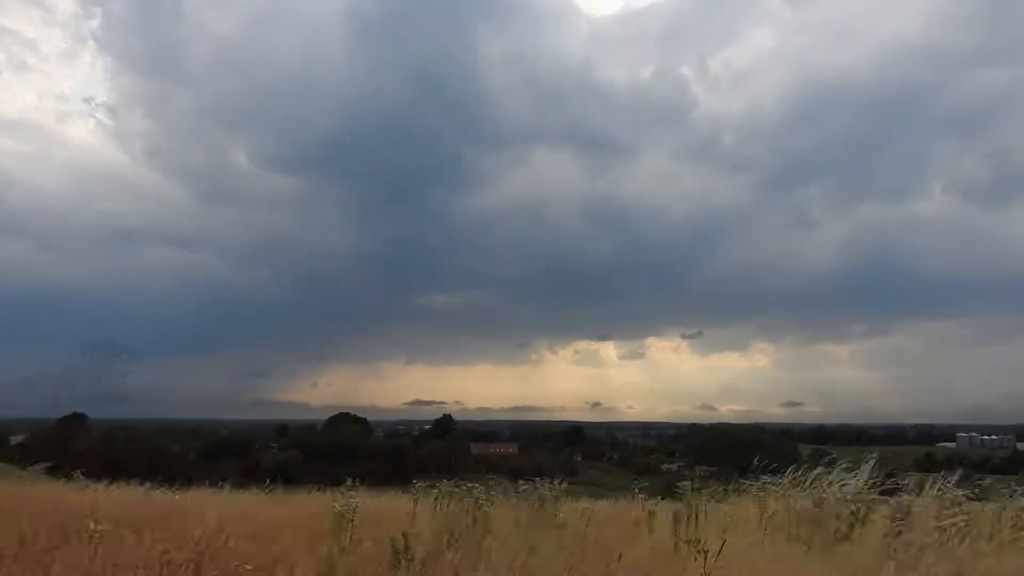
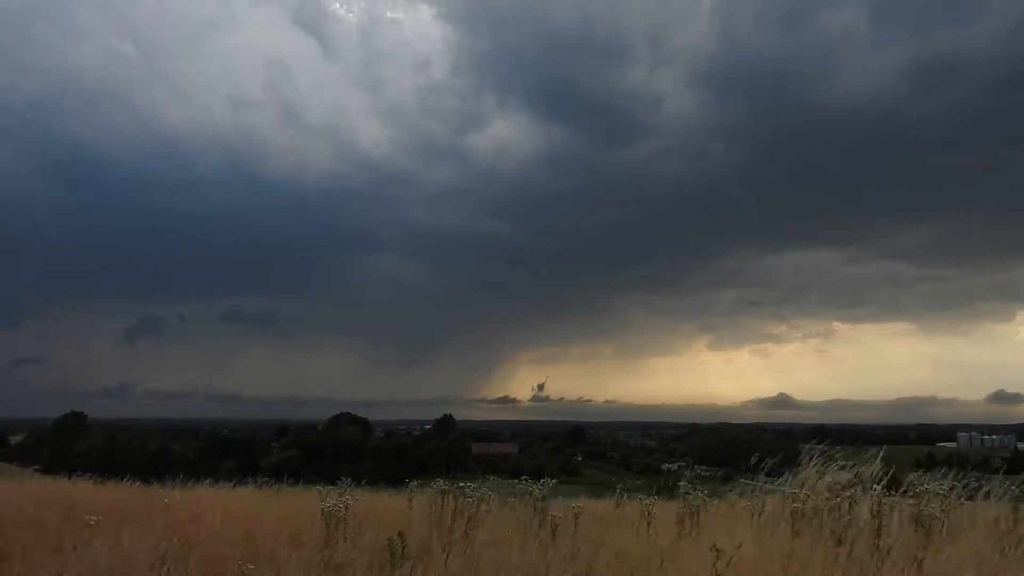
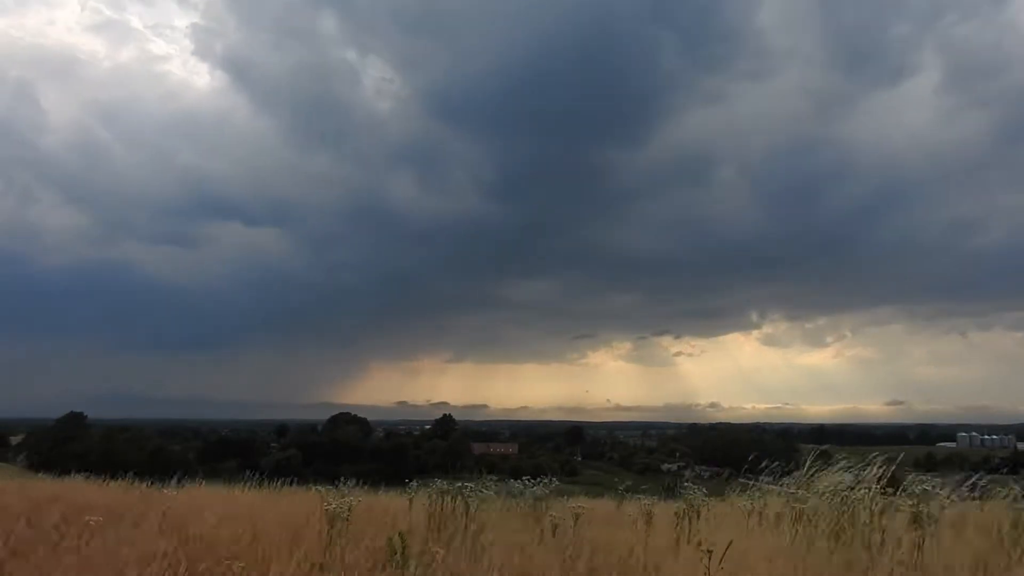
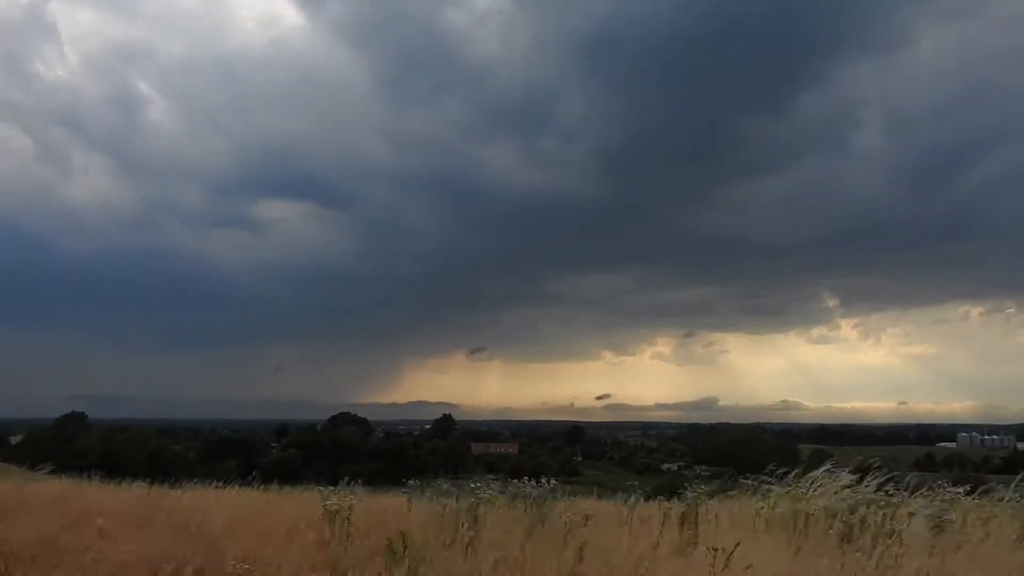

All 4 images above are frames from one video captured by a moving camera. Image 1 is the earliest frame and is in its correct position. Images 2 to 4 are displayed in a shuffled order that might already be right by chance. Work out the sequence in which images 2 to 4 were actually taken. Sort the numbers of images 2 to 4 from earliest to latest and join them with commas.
3, 4, 2
